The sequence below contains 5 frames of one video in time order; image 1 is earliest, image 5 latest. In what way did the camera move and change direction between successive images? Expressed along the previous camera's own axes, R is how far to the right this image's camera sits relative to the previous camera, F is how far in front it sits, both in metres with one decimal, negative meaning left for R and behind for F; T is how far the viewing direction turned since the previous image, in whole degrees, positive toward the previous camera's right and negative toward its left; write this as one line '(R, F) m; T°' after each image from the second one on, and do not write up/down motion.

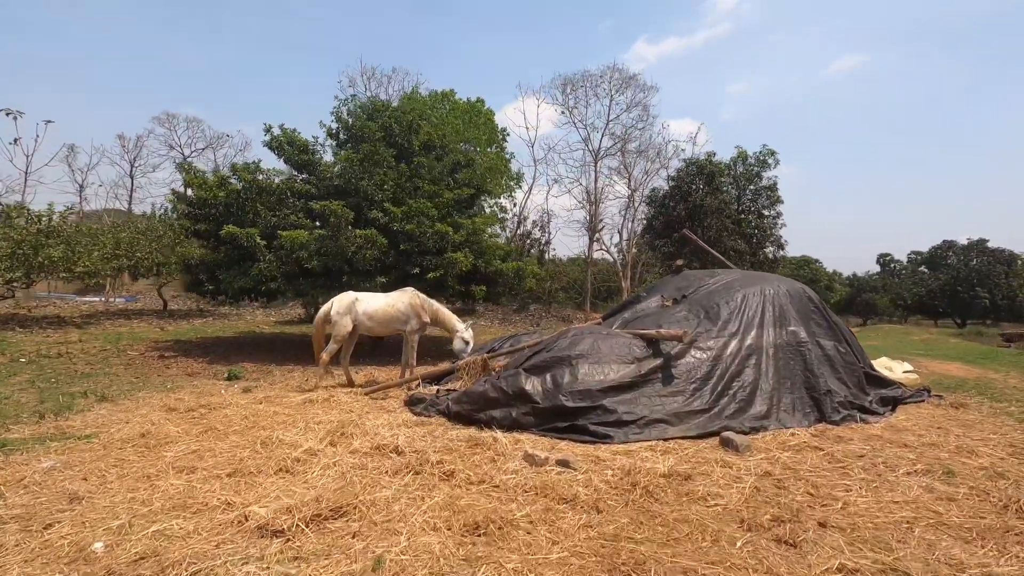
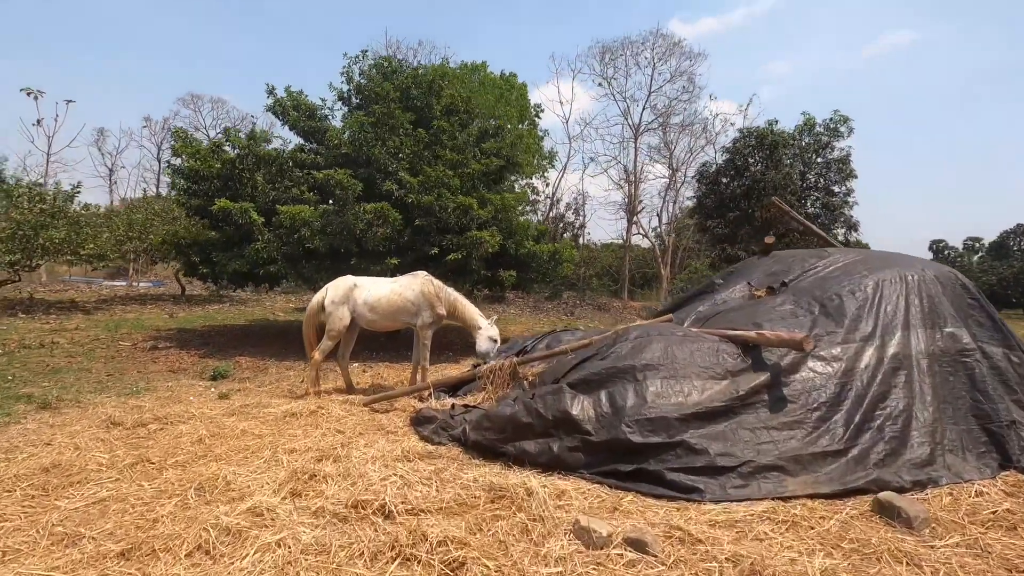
(-0.1, +1.8) m; -3°
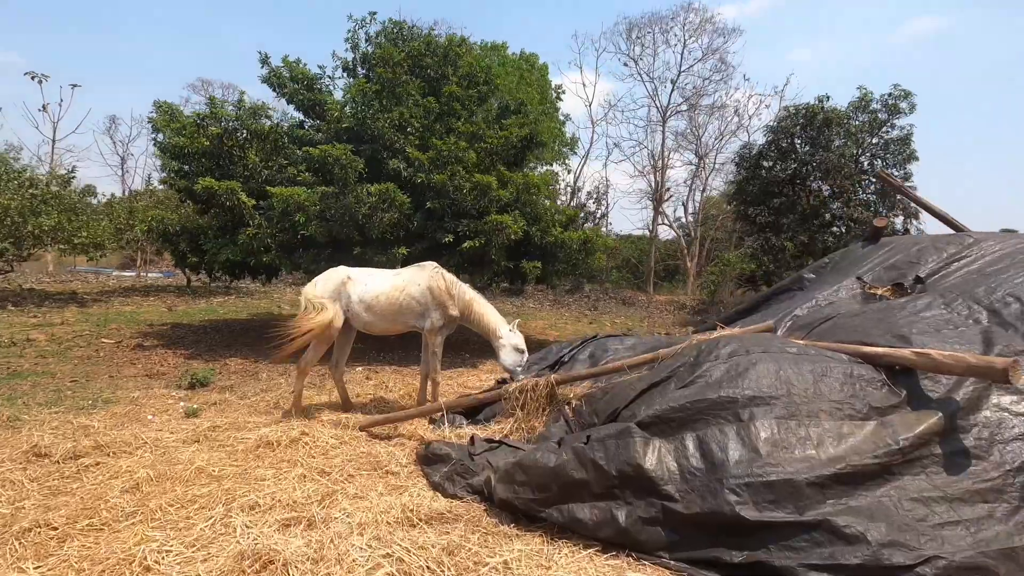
(-0.2, +1.4) m; -2°
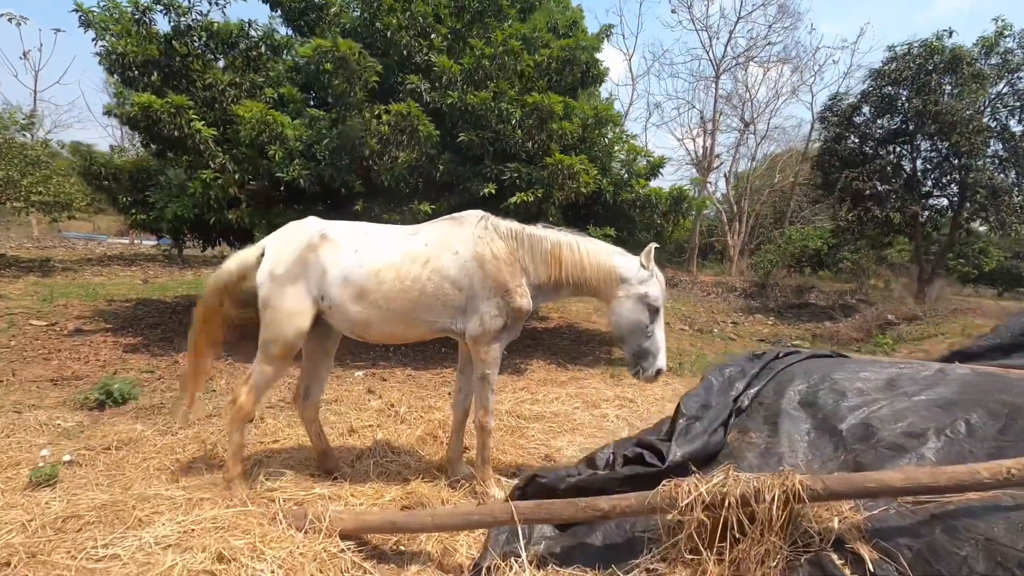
(-0.6, +2.6) m; -1°
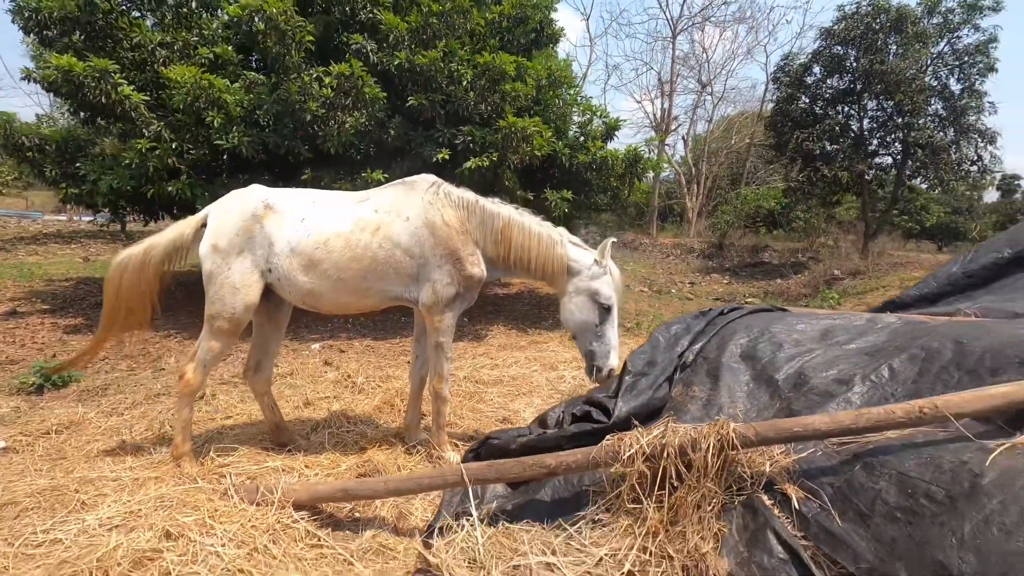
(+0.1, 0.0) m; +4°
